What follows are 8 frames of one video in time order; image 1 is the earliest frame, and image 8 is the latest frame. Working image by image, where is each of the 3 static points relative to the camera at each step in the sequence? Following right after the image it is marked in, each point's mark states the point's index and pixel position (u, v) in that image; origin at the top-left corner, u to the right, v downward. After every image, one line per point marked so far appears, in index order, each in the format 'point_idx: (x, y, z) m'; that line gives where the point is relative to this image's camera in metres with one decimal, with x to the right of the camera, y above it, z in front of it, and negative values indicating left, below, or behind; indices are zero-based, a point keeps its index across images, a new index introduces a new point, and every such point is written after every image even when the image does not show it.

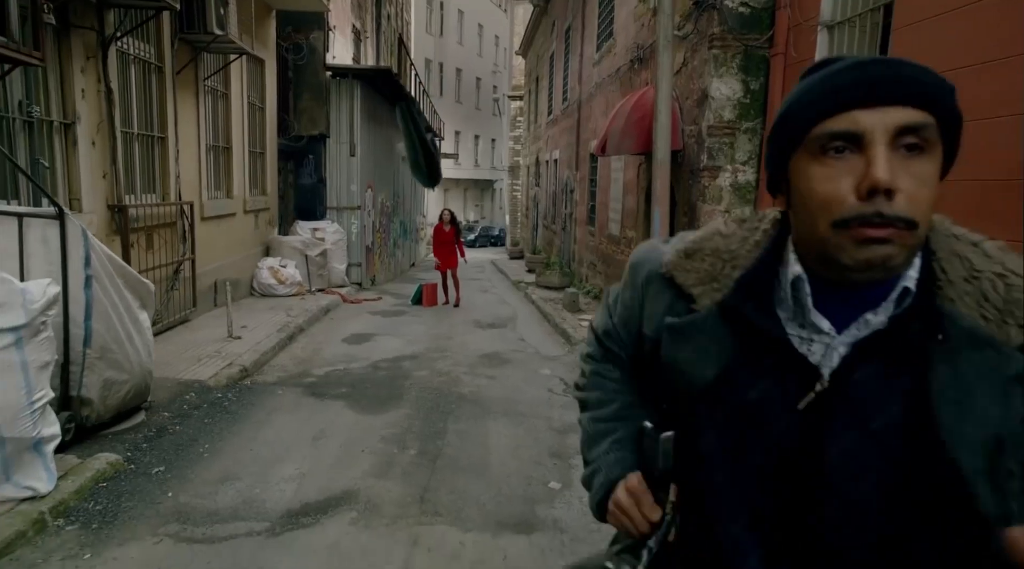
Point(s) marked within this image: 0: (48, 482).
0: (-2.4, -1.0, +3.7) m
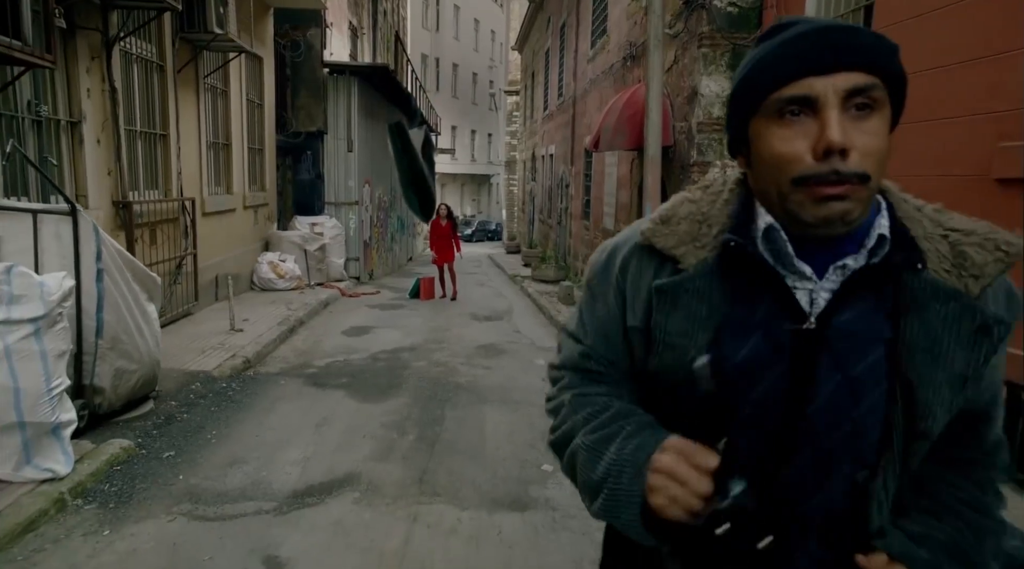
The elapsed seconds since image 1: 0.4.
0: (-2.5, -1.0, +3.9) m
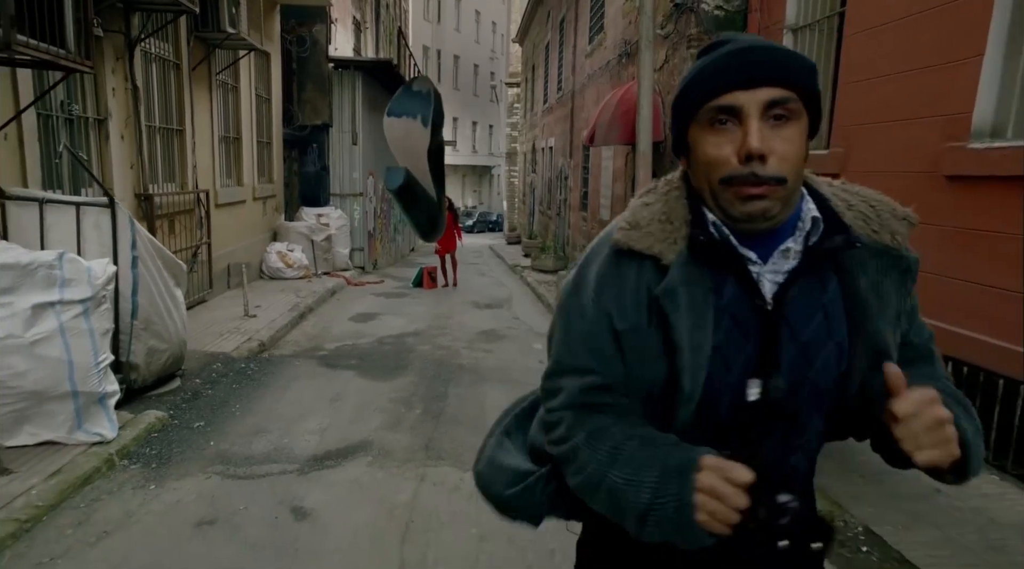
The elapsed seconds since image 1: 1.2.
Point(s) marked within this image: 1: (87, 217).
0: (-2.5, -0.9, +4.4) m
1: (-2.9, +0.5, +5.0) m
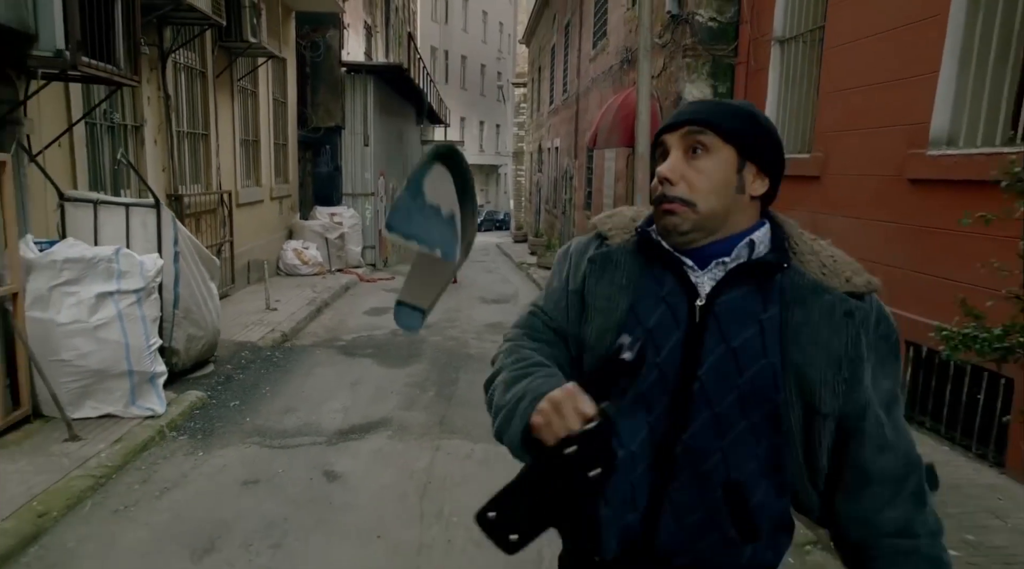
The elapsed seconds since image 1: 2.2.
0: (-2.4, -0.8, +5.0) m
1: (-2.9, +0.5, +5.5) m
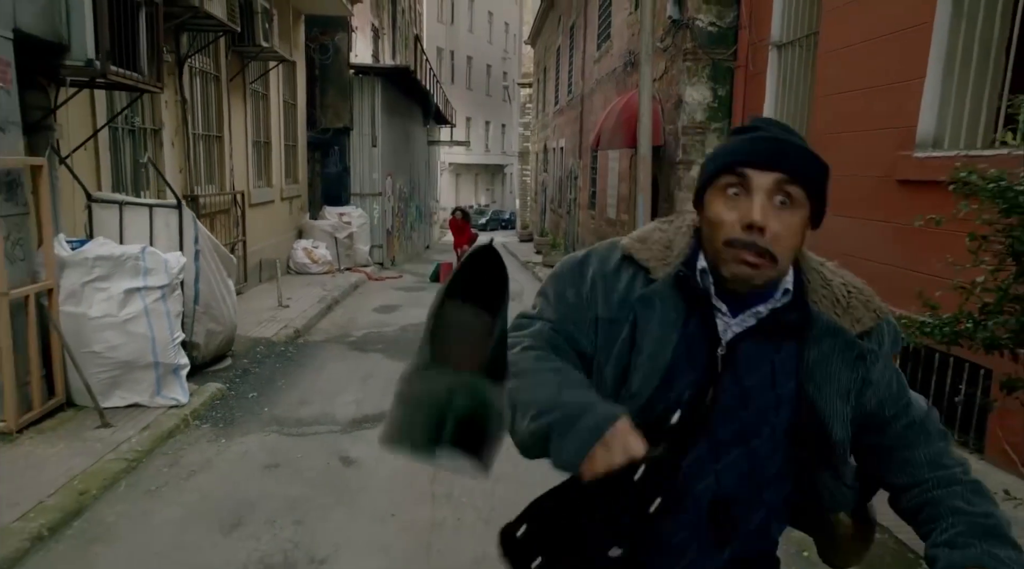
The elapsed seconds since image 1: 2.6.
0: (-2.4, -0.8, +5.3) m
1: (-2.9, +0.6, +5.8) m
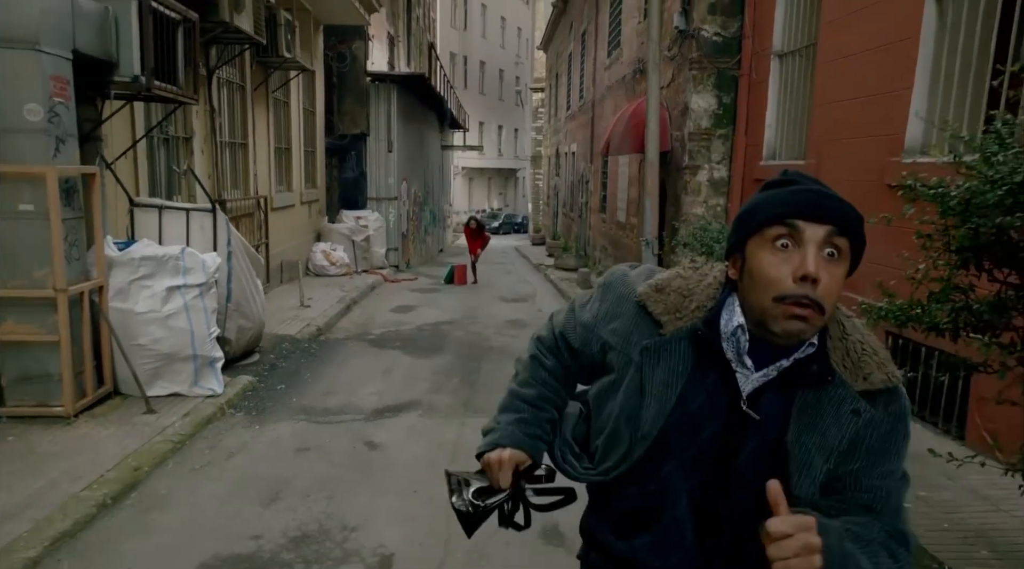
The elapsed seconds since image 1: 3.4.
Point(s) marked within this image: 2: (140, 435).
0: (-2.3, -0.8, +5.7) m
1: (-2.8, +0.6, +6.2) m
2: (-2.4, -1.0, +4.6) m
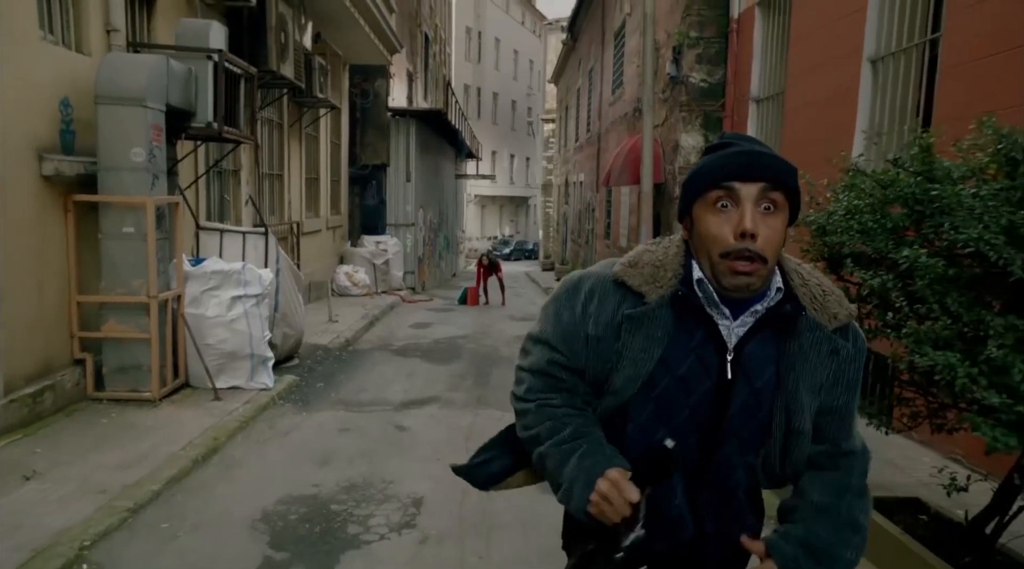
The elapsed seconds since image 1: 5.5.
0: (-2.3, -0.9, +6.7) m
1: (-2.7, +0.4, +7.3) m
2: (-2.4, -1.0, +5.7) m
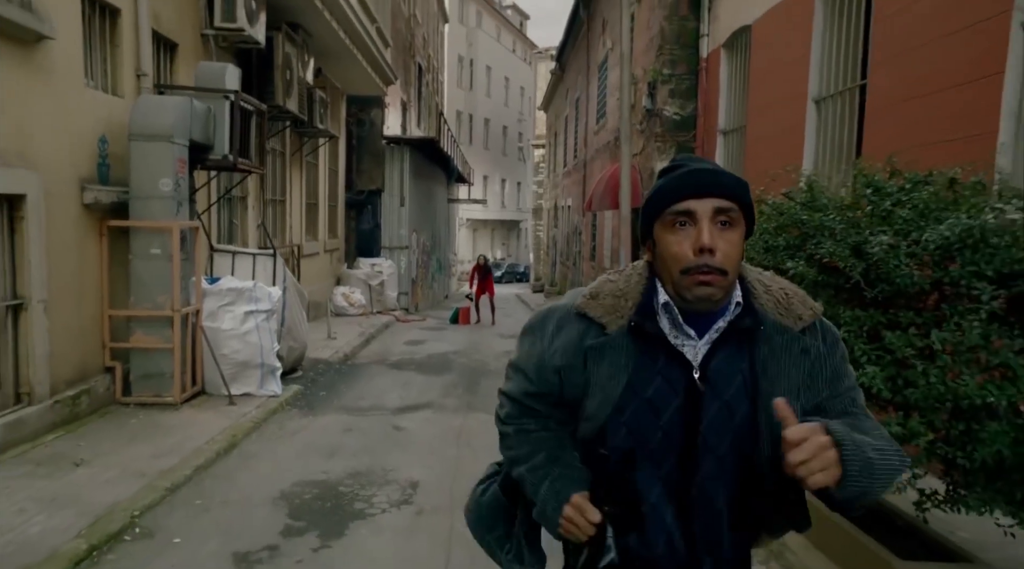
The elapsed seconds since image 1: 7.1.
0: (-2.4, -1.1, +7.3) m
1: (-2.8, +0.3, +8.0) m
2: (-2.5, -1.2, +6.3) m
